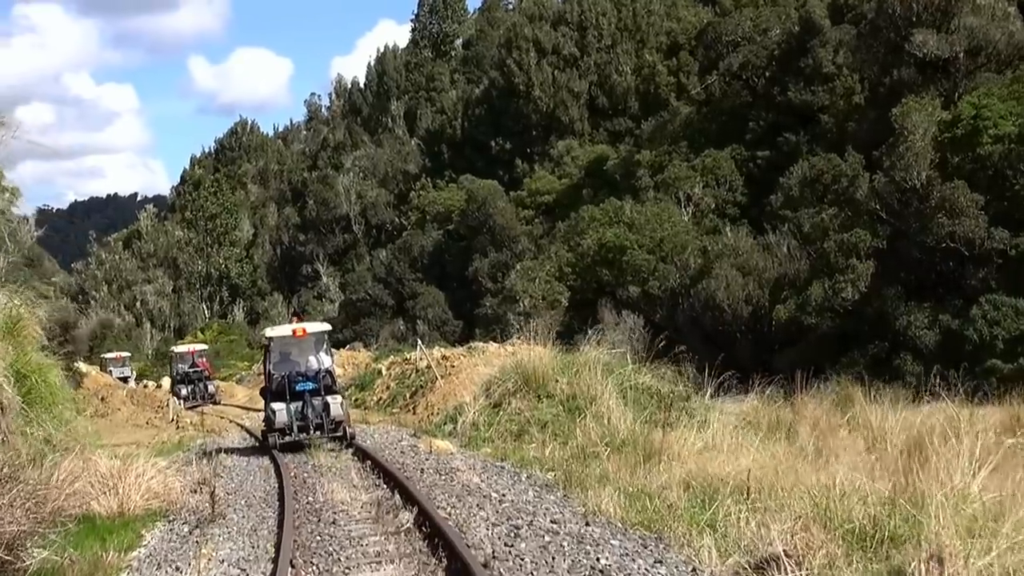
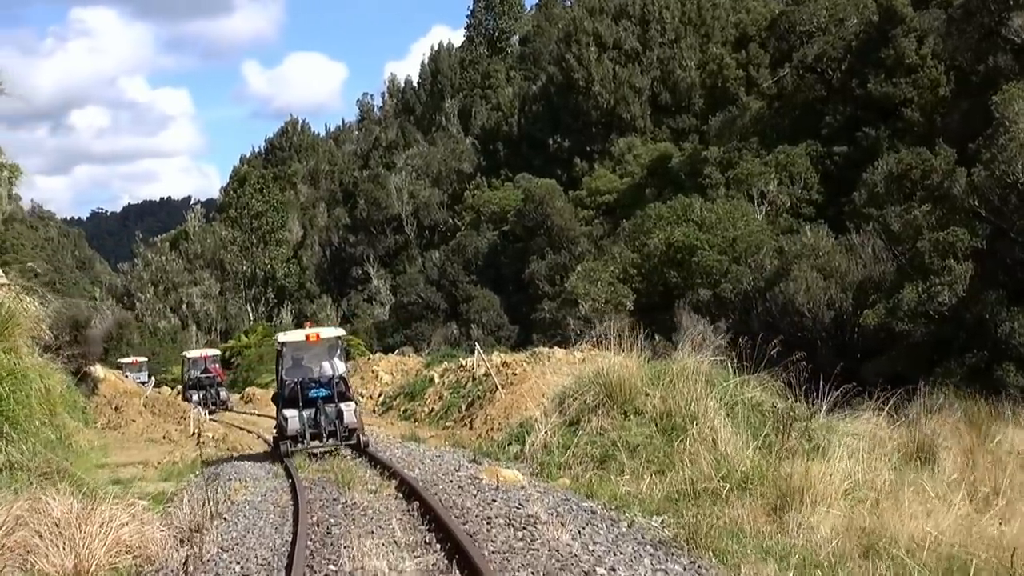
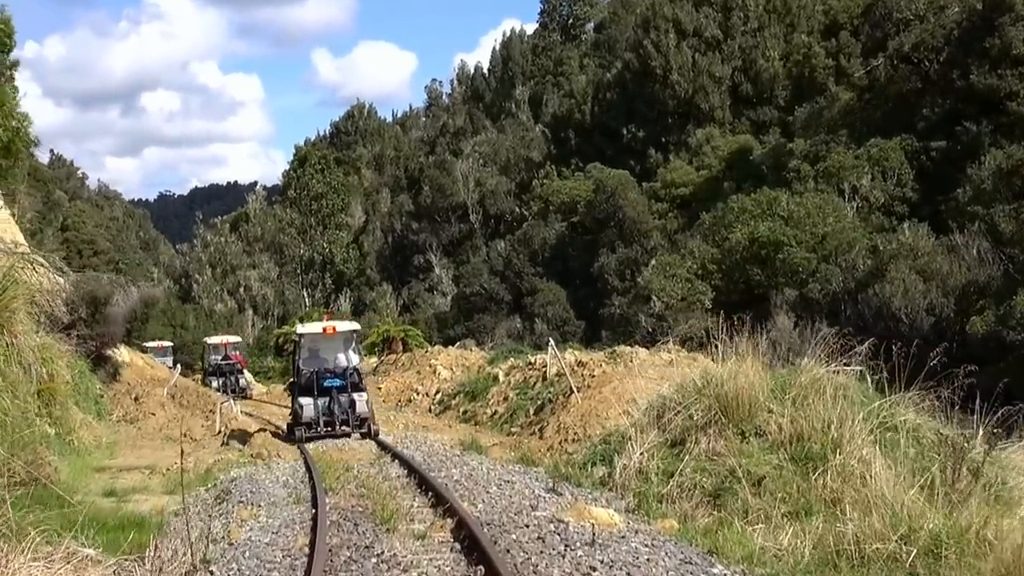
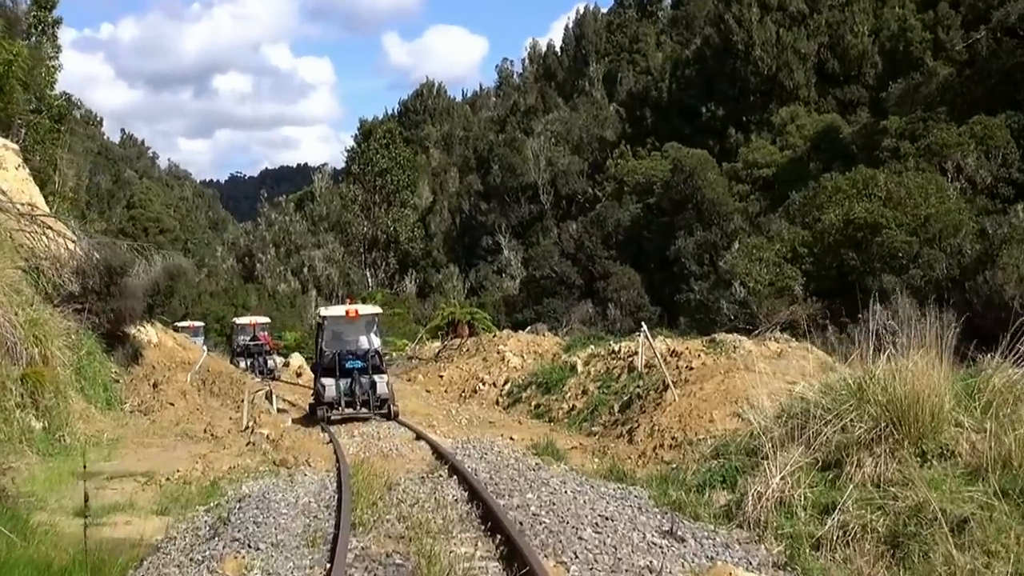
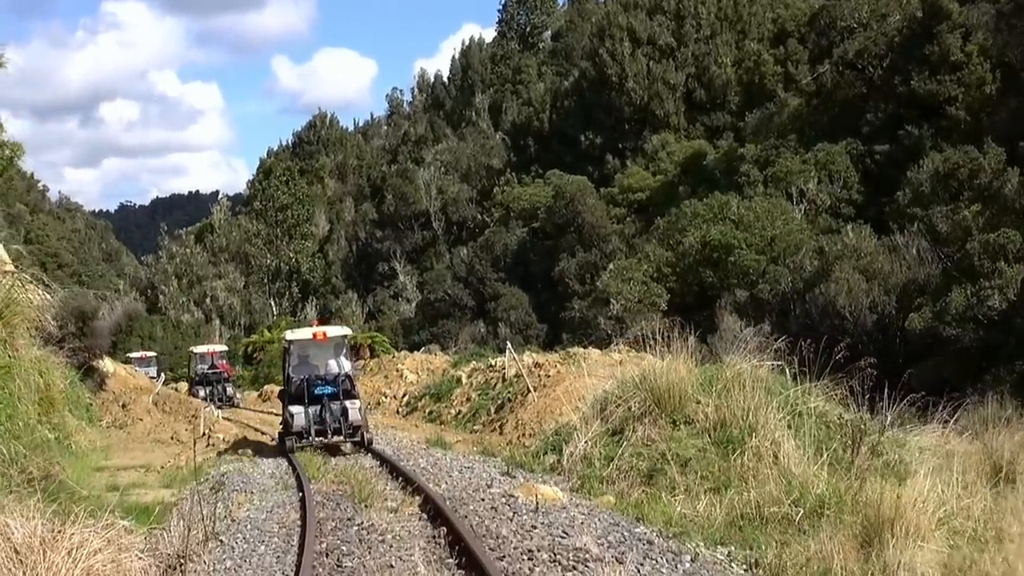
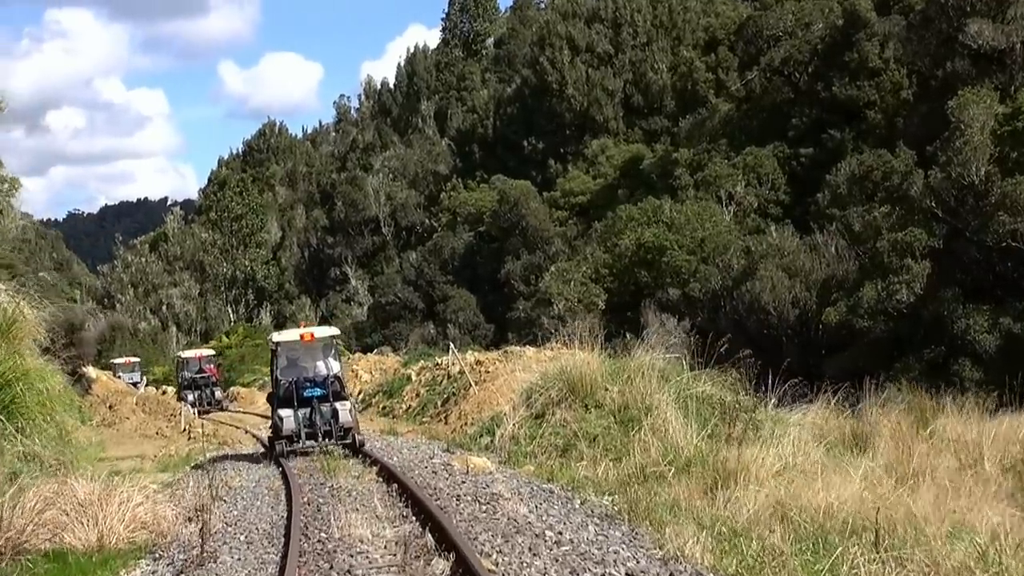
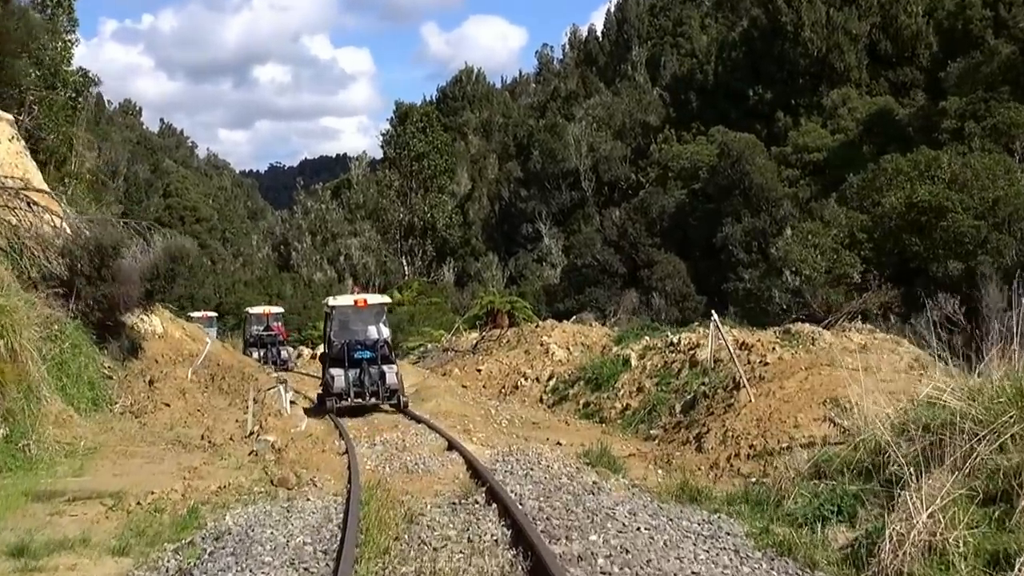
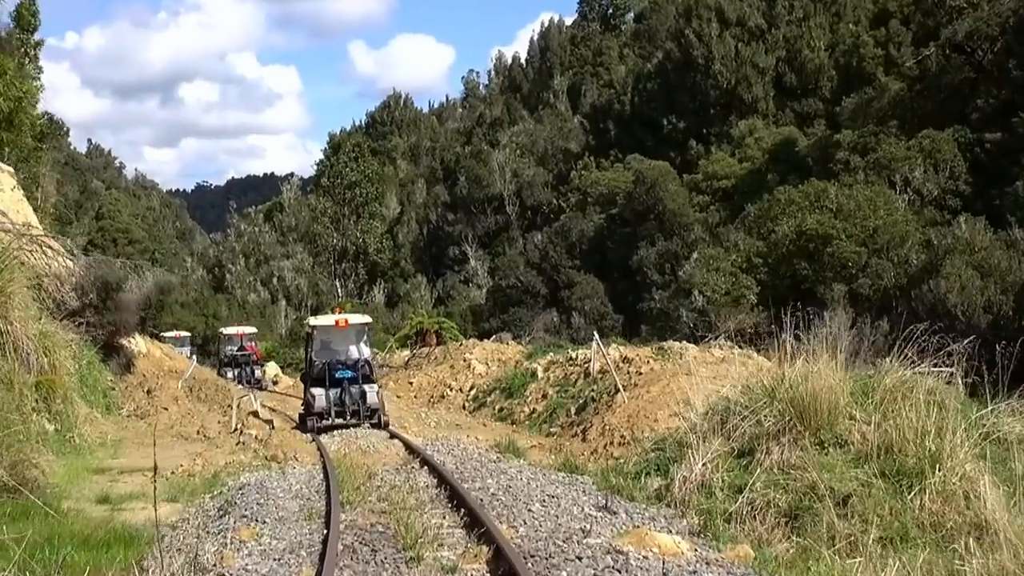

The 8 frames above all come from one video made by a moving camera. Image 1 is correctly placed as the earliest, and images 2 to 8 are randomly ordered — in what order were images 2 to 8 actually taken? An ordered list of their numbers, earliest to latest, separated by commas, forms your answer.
6, 2, 5, 3, 8, 4, 7
